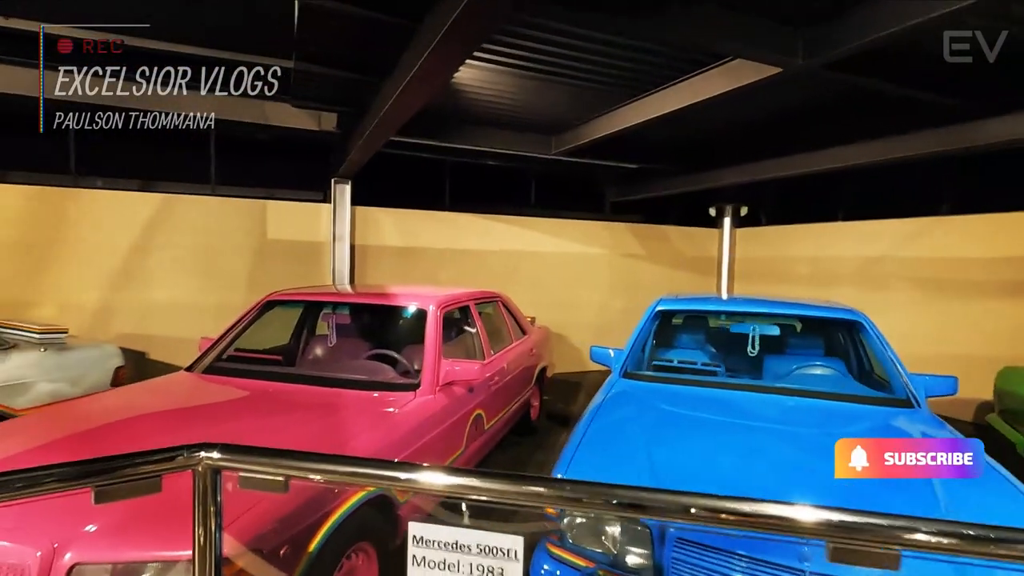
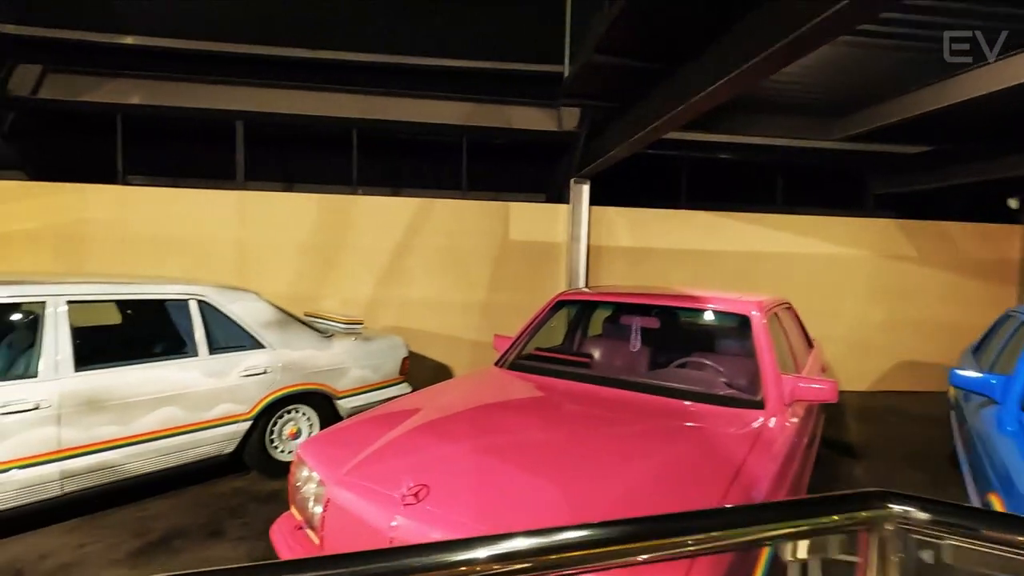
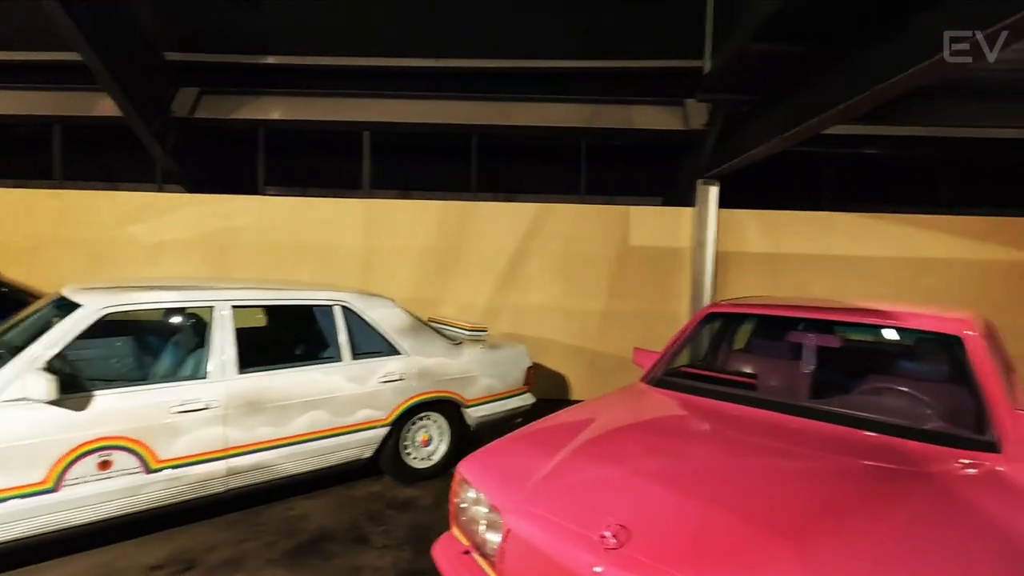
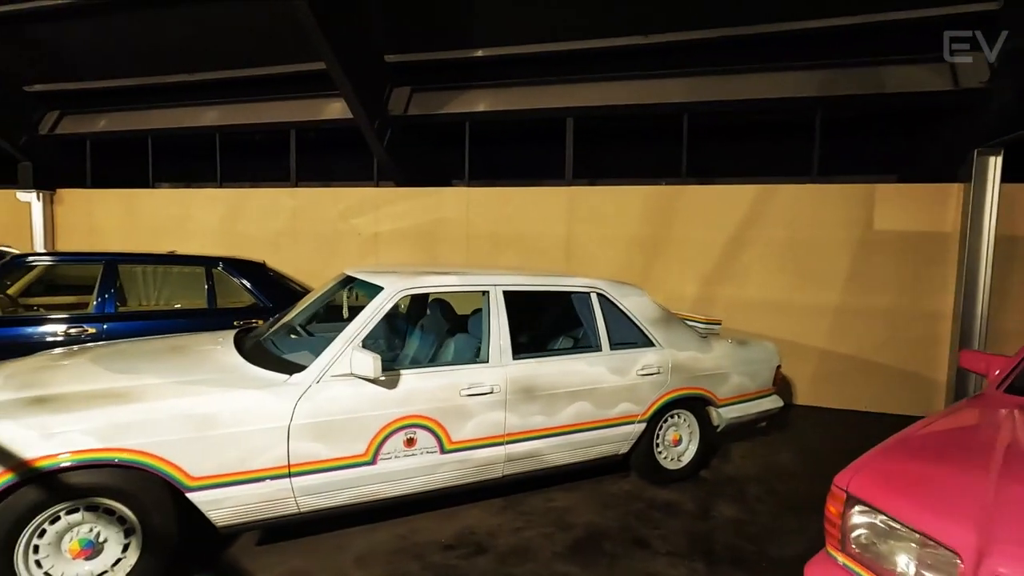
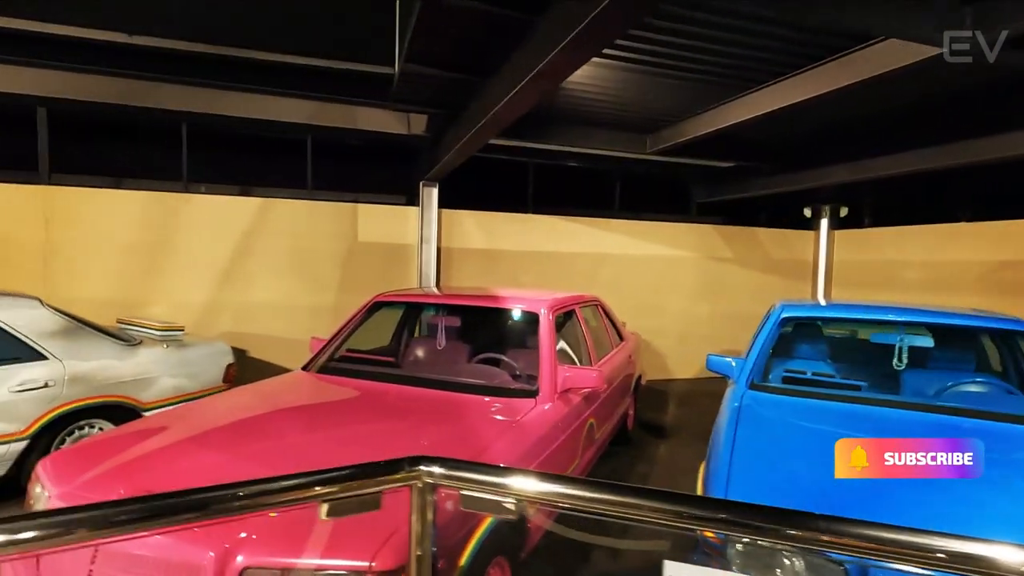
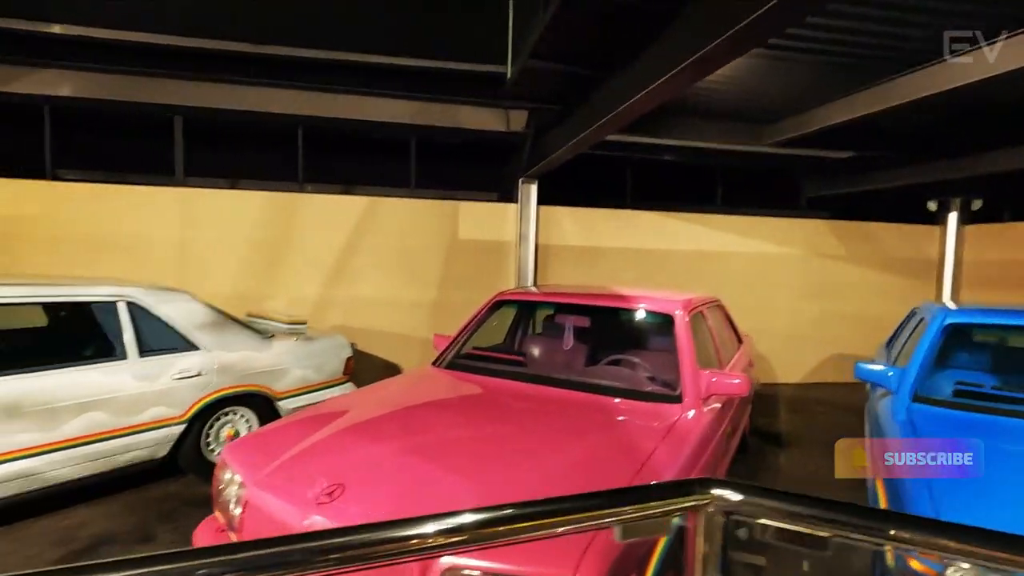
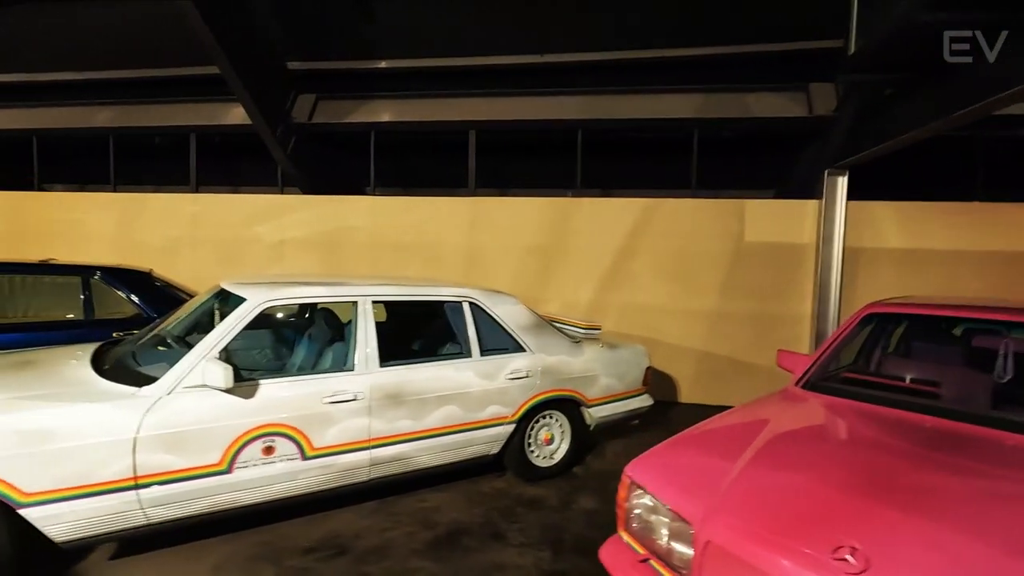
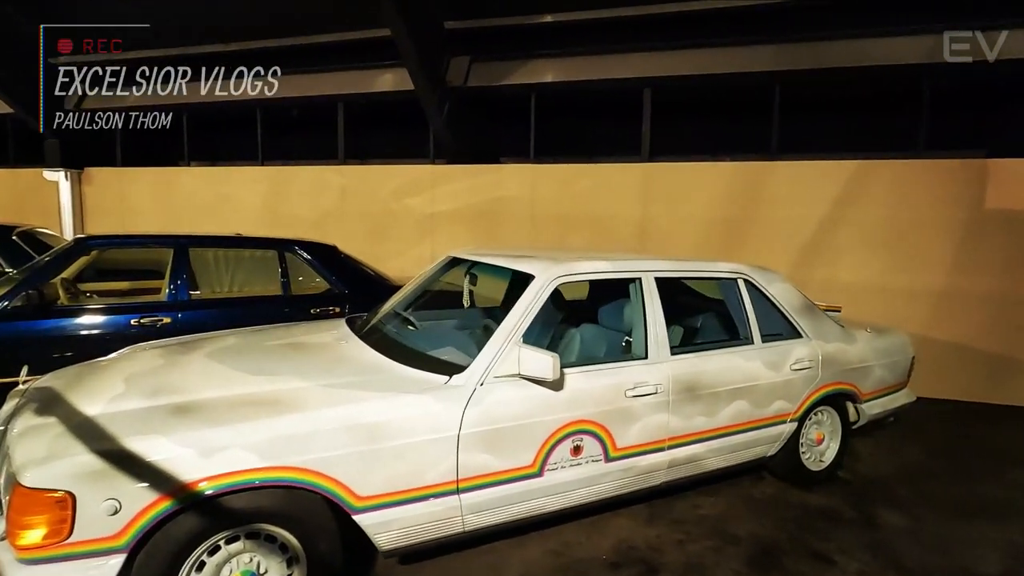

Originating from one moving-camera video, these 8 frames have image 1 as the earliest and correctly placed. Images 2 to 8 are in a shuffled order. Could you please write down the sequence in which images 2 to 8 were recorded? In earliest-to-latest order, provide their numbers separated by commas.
5, 6, 2, 3, 7, 4, 8
